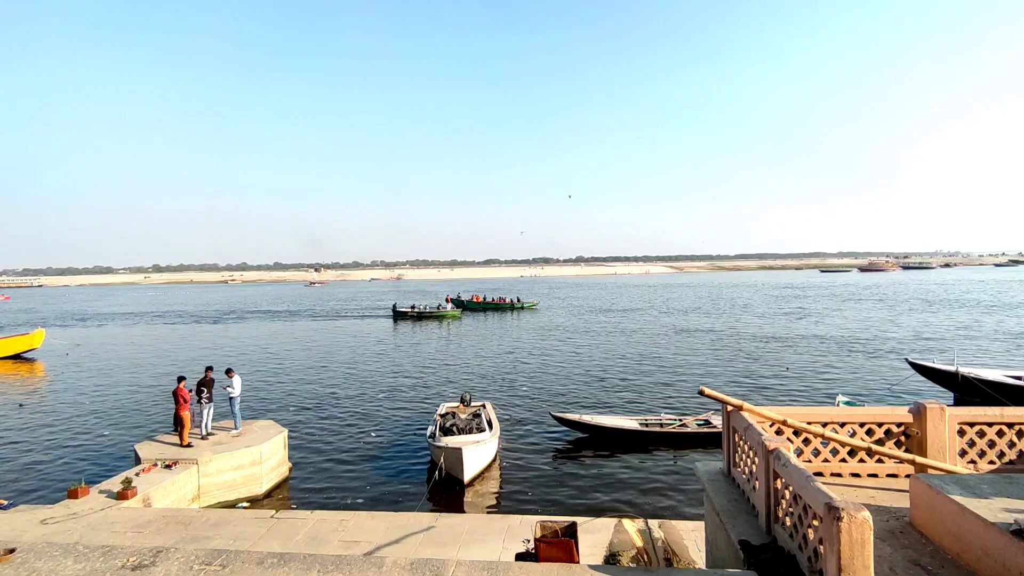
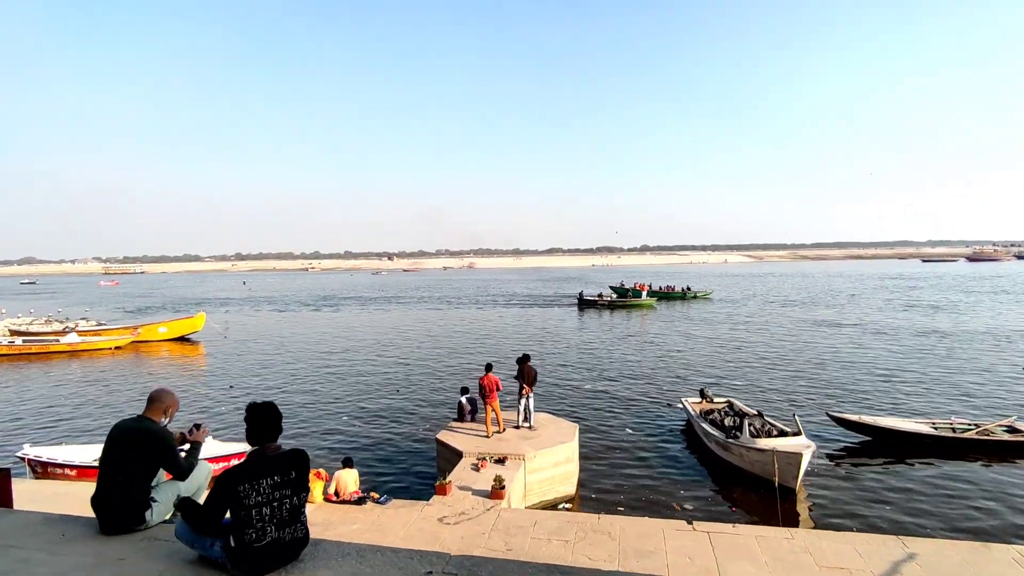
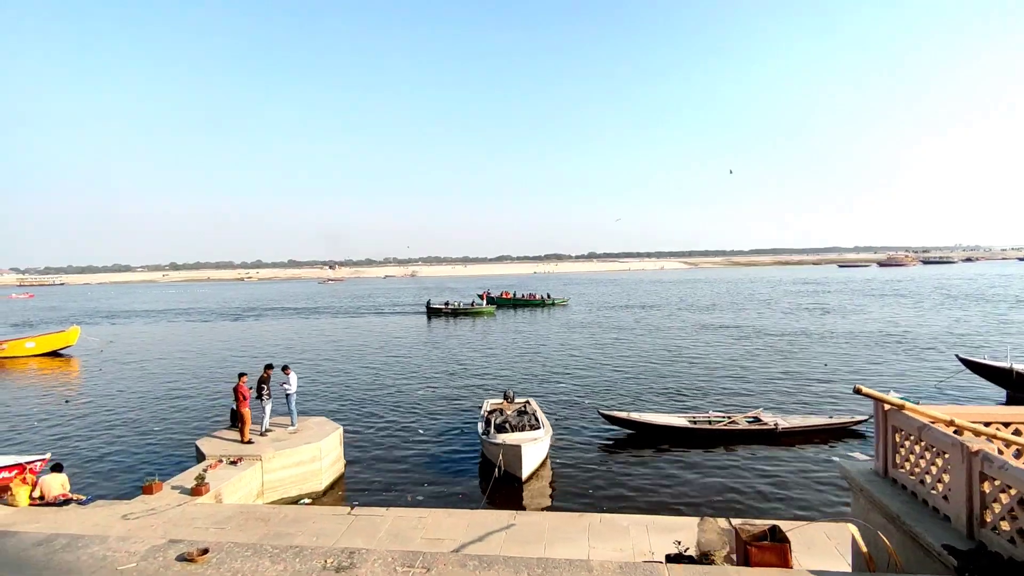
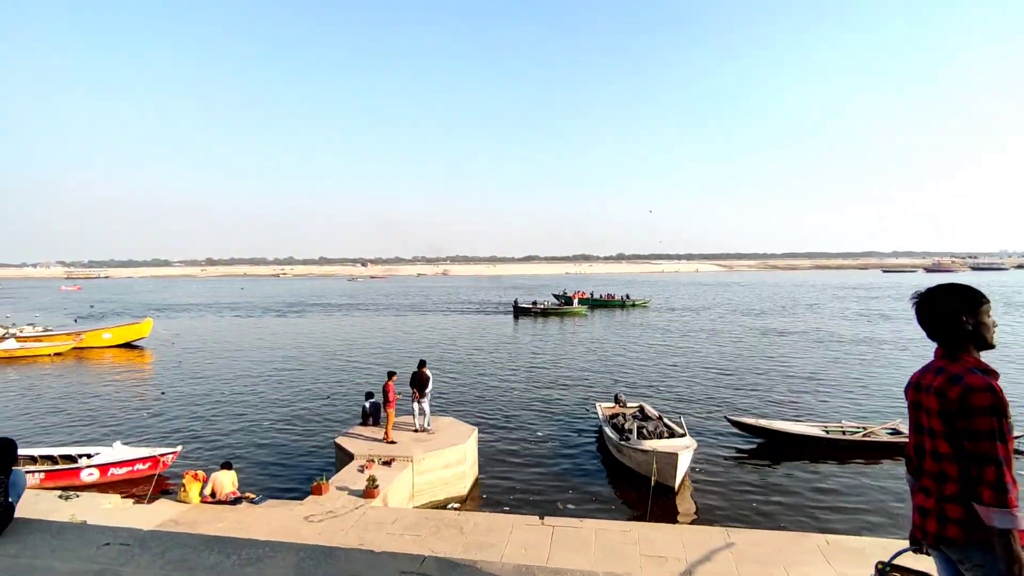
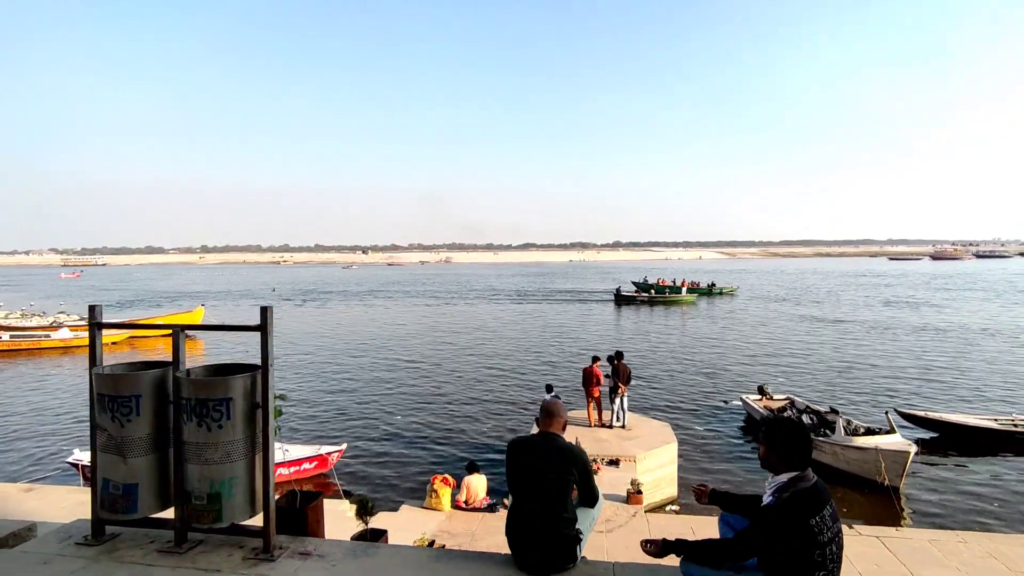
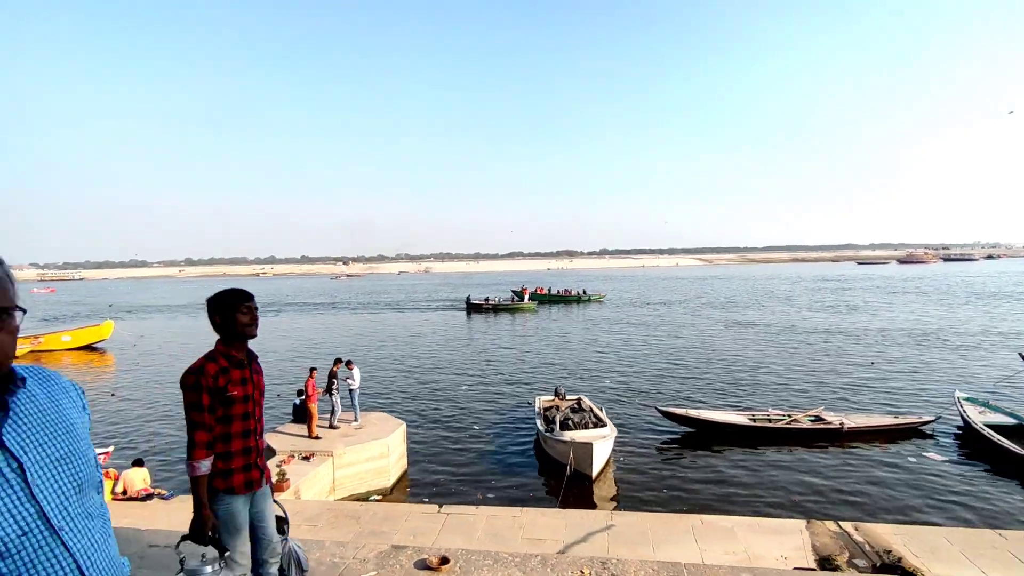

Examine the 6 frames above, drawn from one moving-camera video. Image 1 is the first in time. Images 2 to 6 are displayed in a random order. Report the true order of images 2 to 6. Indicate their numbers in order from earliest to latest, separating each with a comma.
3, 6, 4, 2, 5
